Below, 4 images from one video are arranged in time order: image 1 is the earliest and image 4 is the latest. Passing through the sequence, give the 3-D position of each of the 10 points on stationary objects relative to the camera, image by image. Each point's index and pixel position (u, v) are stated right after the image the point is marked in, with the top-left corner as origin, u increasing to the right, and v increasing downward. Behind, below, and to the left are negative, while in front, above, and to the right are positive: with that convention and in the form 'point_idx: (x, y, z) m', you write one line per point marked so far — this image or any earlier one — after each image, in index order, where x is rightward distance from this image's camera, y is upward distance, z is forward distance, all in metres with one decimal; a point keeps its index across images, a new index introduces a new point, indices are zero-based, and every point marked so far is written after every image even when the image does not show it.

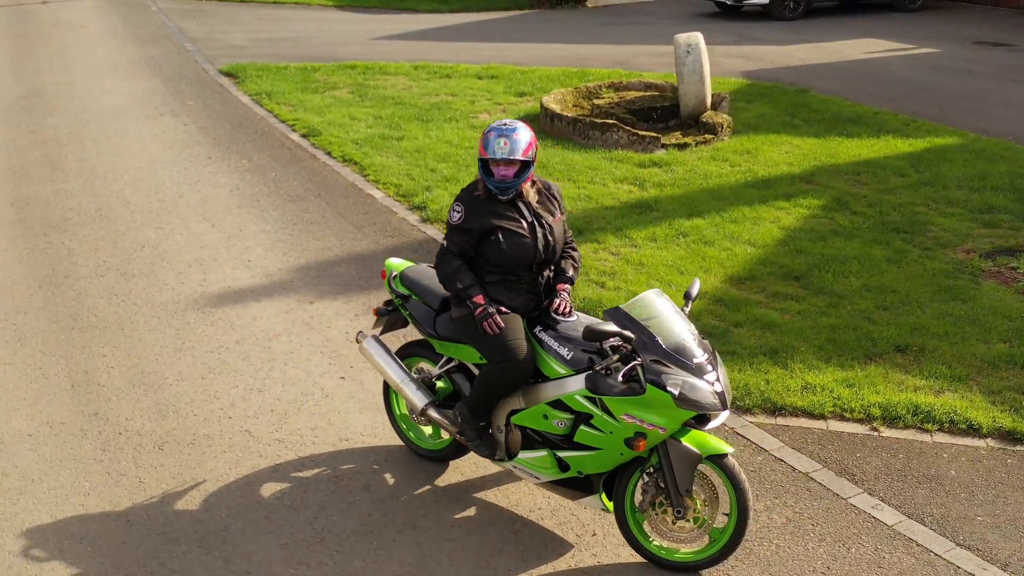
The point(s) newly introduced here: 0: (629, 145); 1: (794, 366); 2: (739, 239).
0: (+1.2, +1.5, +11.9) m
1: (+1.7, -0.5, +7.0) m
2: (+1.8, +0.4, +9.3) m
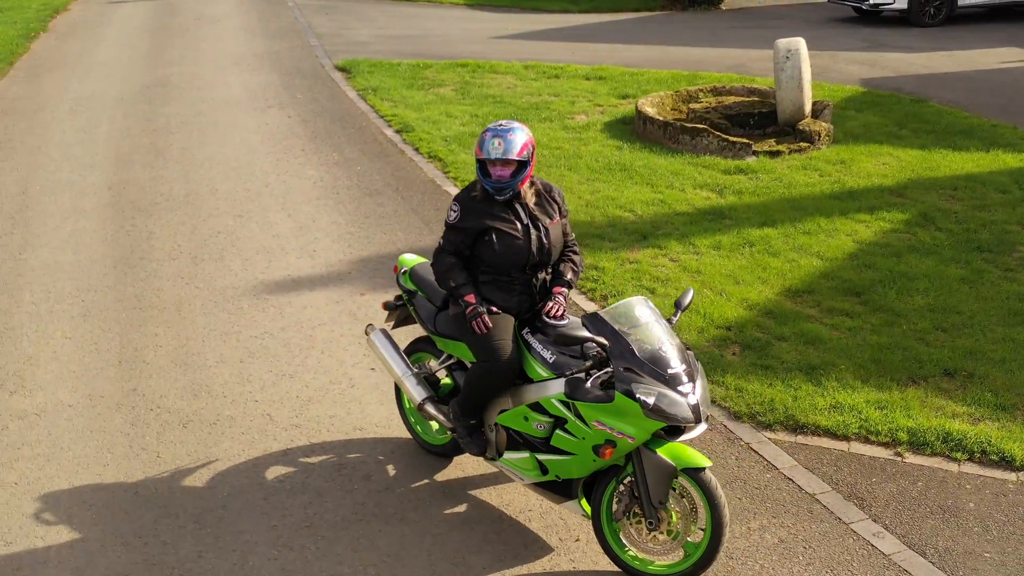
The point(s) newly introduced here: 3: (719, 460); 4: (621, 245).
0: (+2.1, +1.4, +11.7) m
1: (+1.9, -0.6, +6.8) m
2: (+2.3, +0.3, +9.0) m
3: (+1.1, -0.9, +6.1) m
4: (+0.9, +0.3, +9.1) m
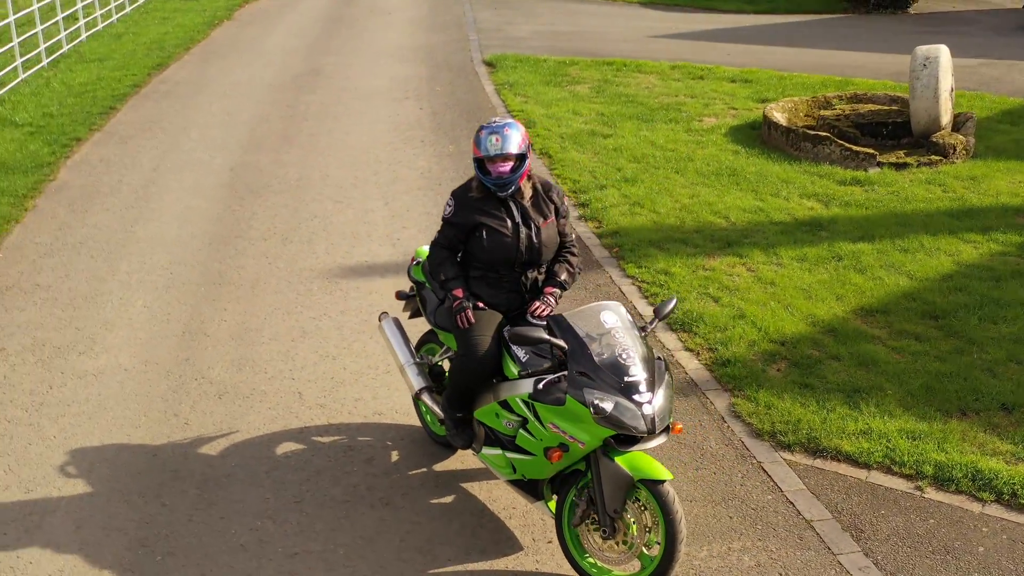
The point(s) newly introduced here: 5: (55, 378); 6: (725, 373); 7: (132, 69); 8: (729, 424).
0: (+3.2, +1.2, +11.2) m
1: (+2.0, -0.7, +6.5) m
2: (+2.9, +0.1, +8.6) m
3: (+1.1, -1.0, +5.9) m
4: (+1.5, +0.3, +8.9) m
5: (-2.8, -0.6, +7.0) m
6: (+1.3, -0.5, +7.0) m
7: (-5.2, +3.0, +15.8) m
8: (+1.2, -0.8, +6.4) m
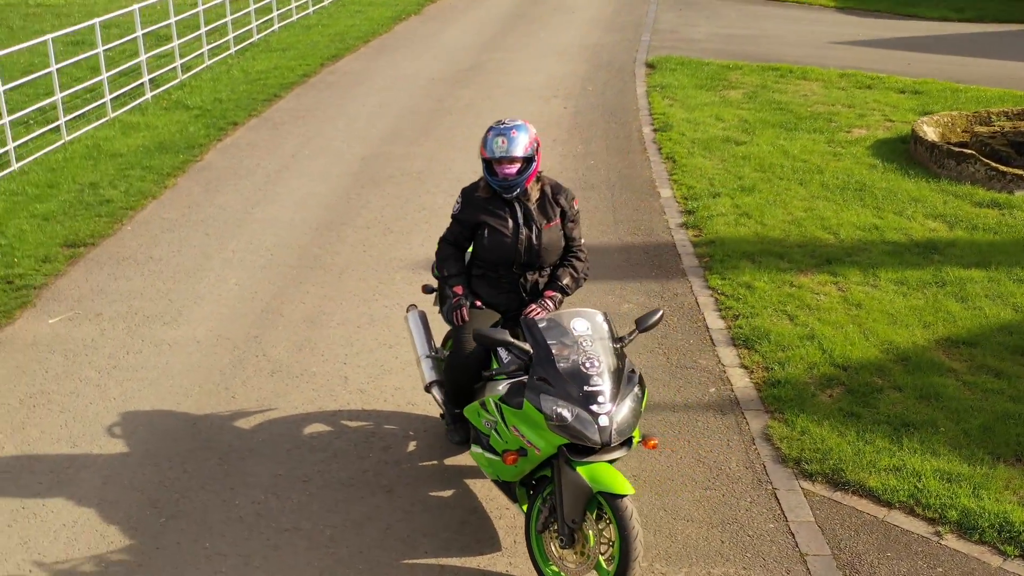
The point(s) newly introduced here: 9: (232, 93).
0: (+4.3, +1.0, +10.5) m
1: (+2.1, -0.8, +6.1) m
2: (+3.4, -0.1, +8.0) m
3: (+1.1, -1.1, +5.7) m
4: (+2.1, +0.2, +8.6) m
5: (-2.5, -0.4, +7.6) m
6: (+1.5, -0.6, +6.7) m
7: (-2.9, +3.3, +16.6) m
8: (+1.3, -0.9, +6.2) m
9: (-3.6, +2.5, +14.7) m
